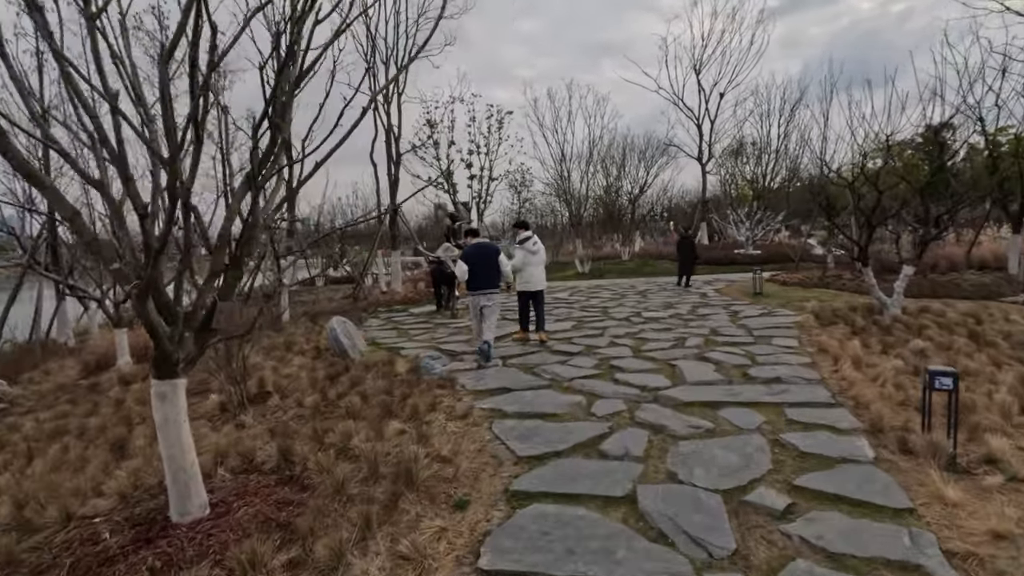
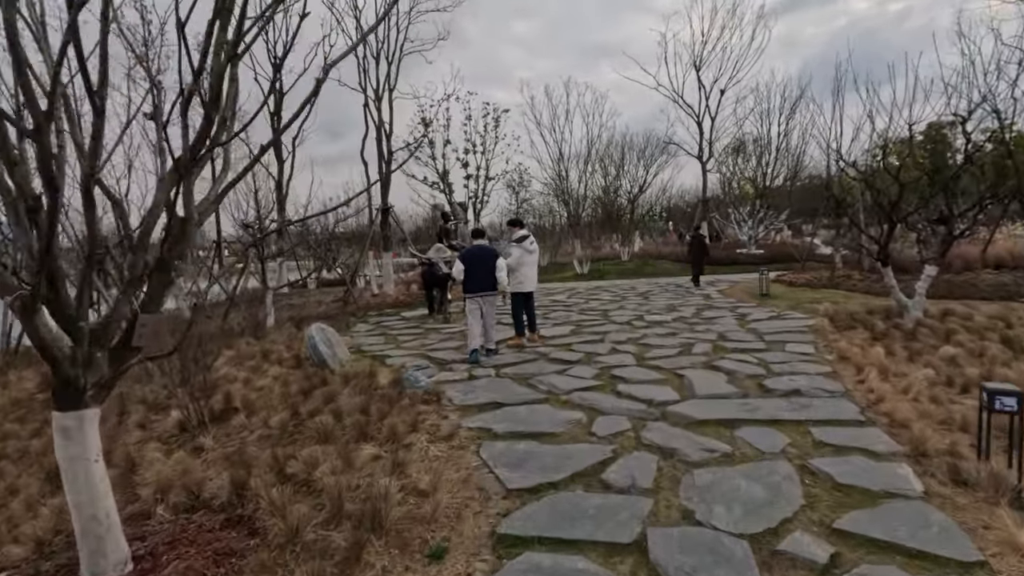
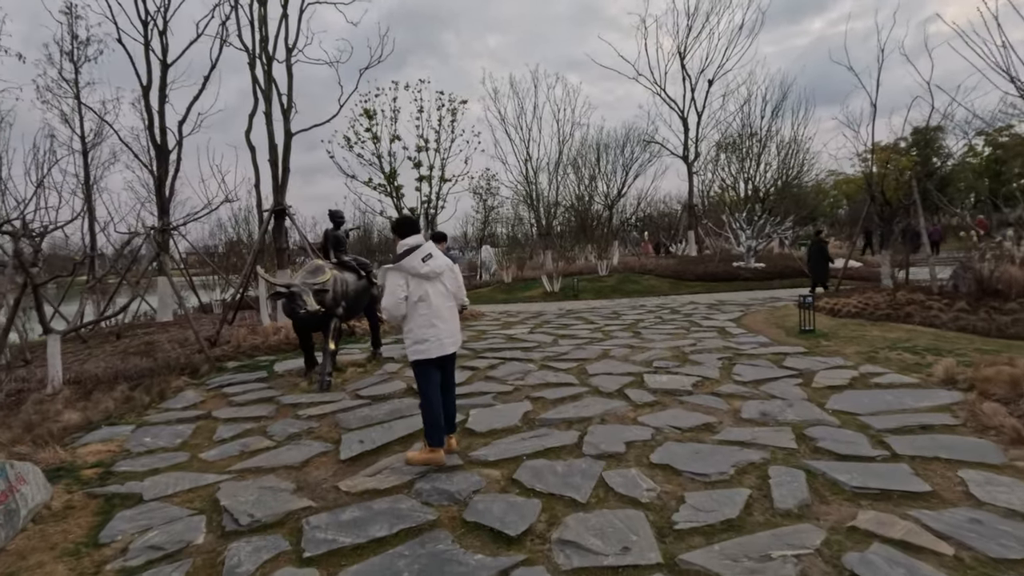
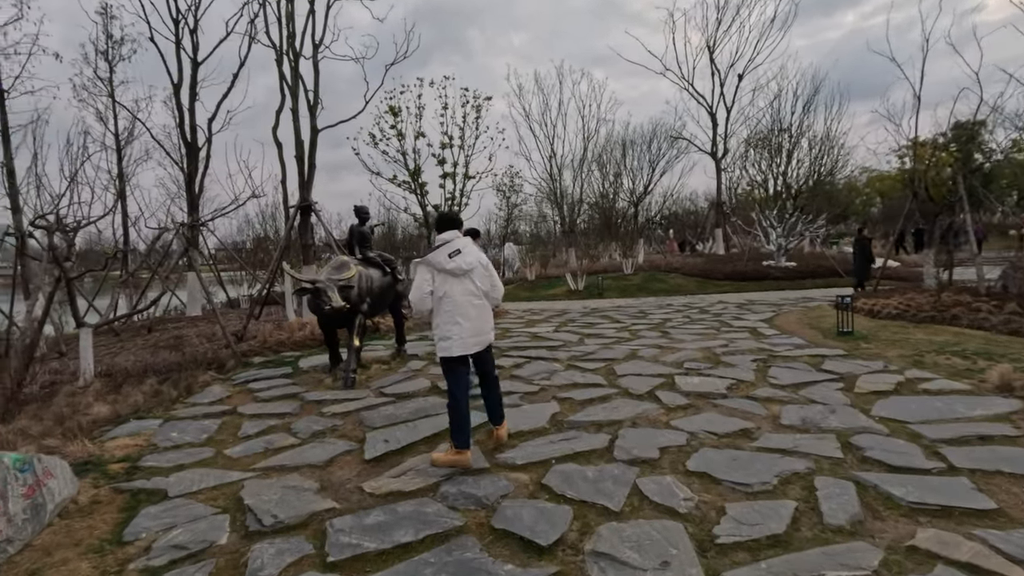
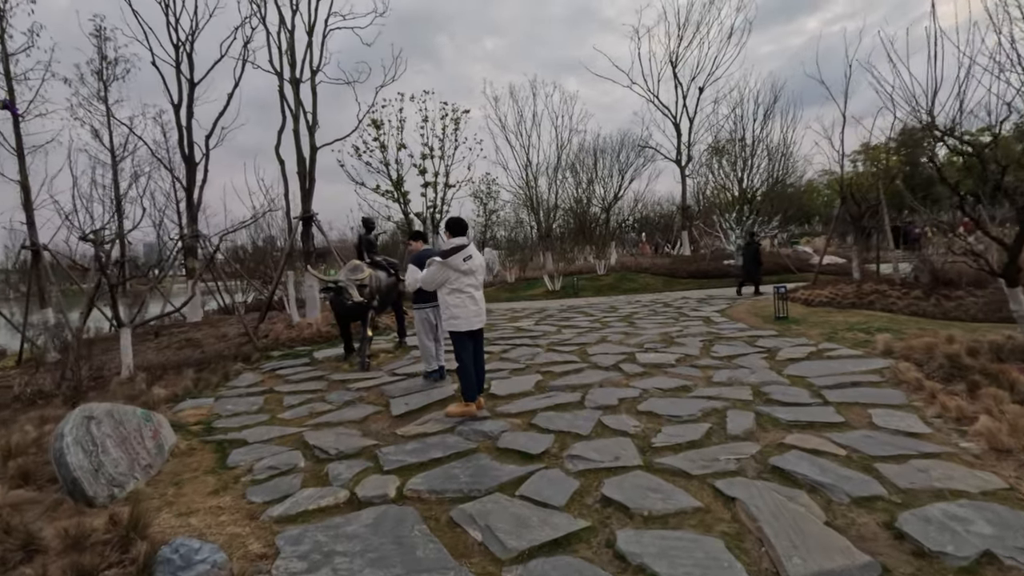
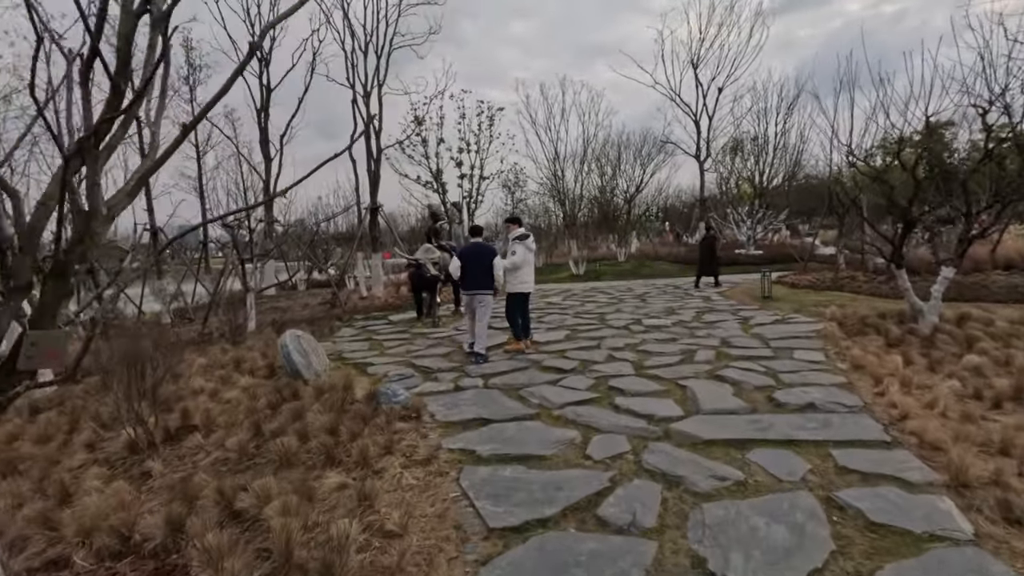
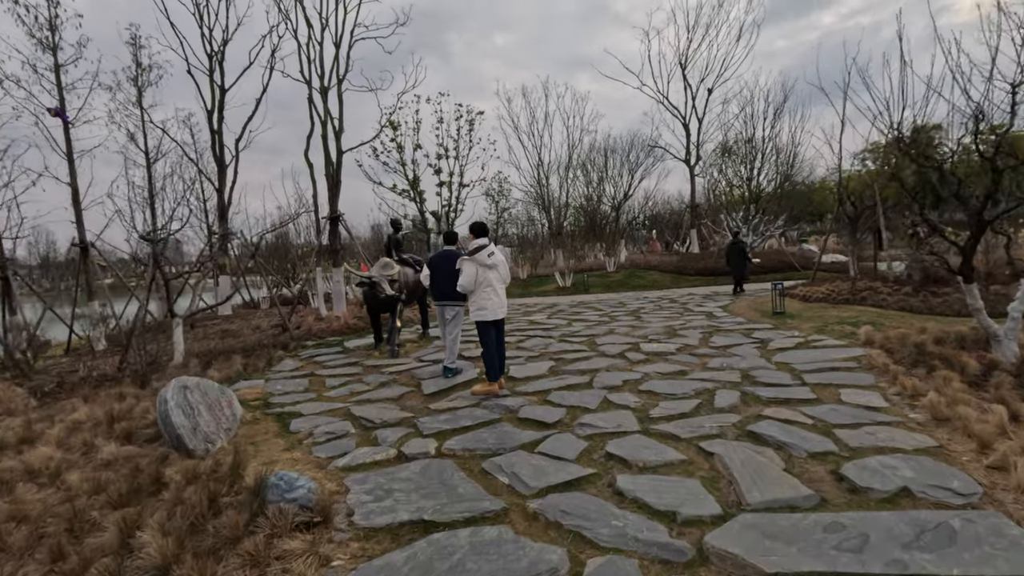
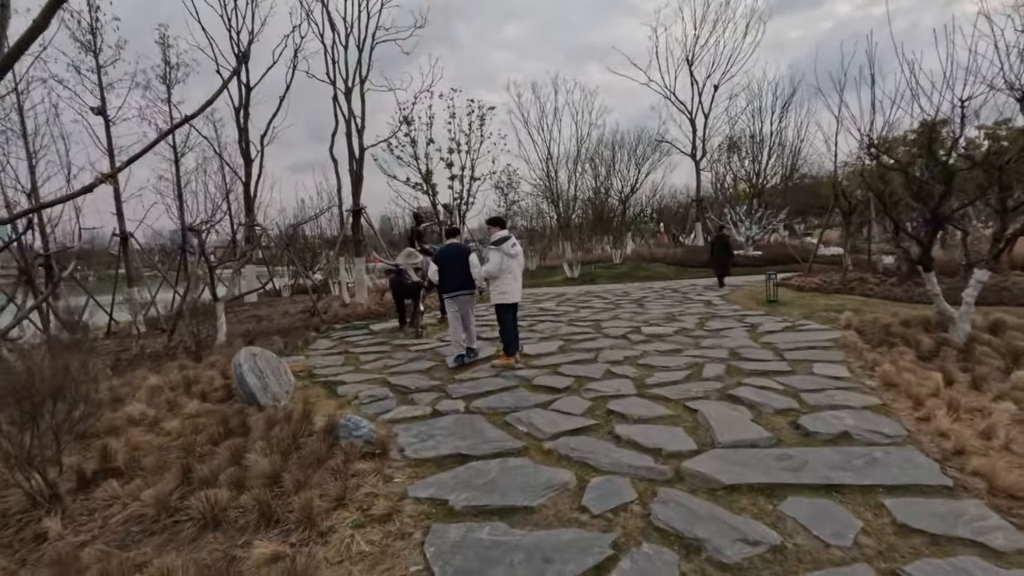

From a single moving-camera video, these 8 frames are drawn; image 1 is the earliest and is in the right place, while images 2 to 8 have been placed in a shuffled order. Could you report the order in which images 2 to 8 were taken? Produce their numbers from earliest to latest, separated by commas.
2, 6, 8, 7, 5, 3, 4
